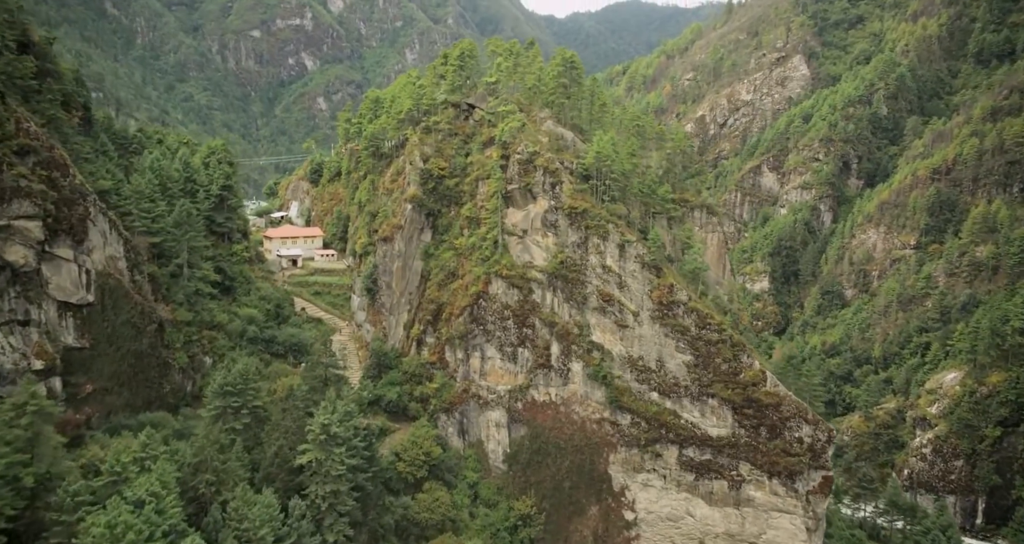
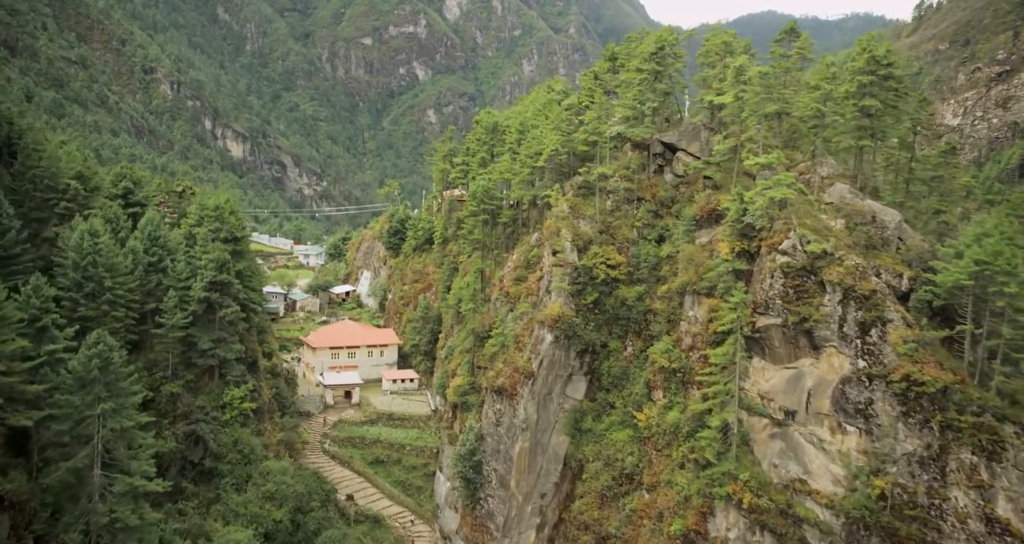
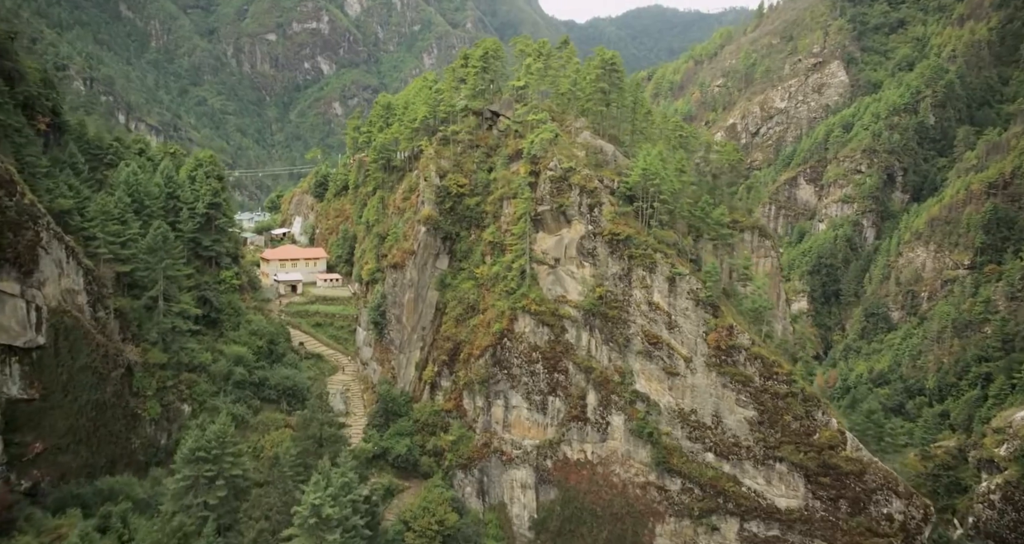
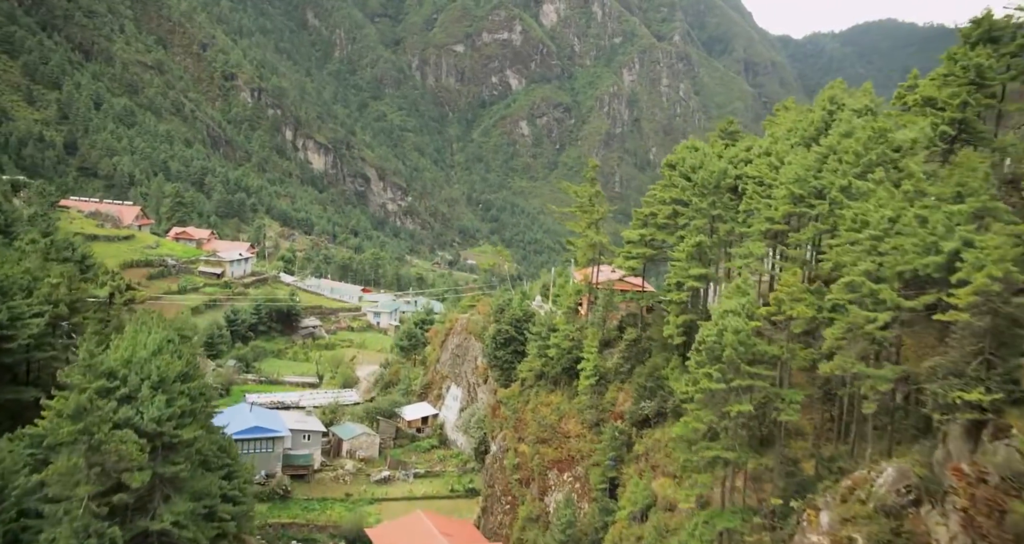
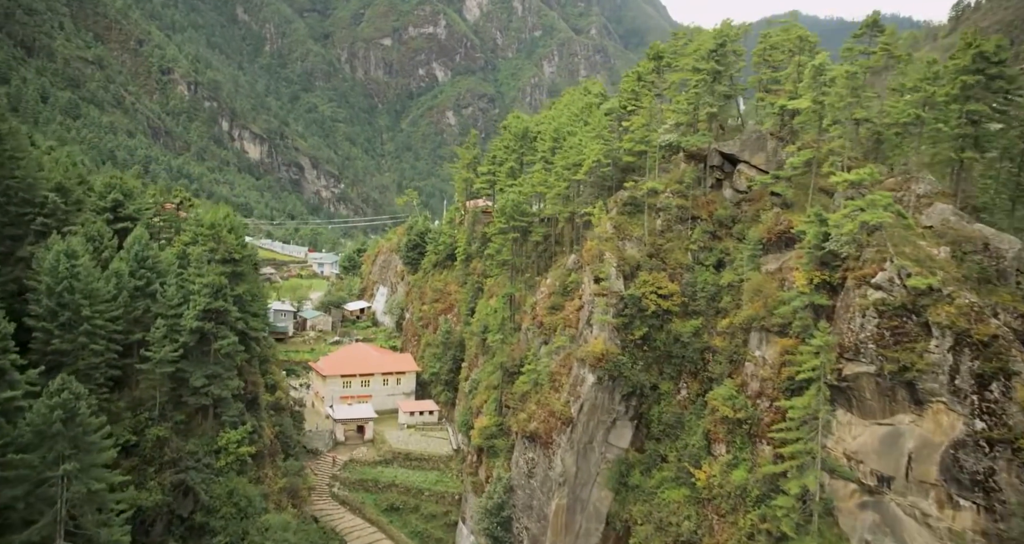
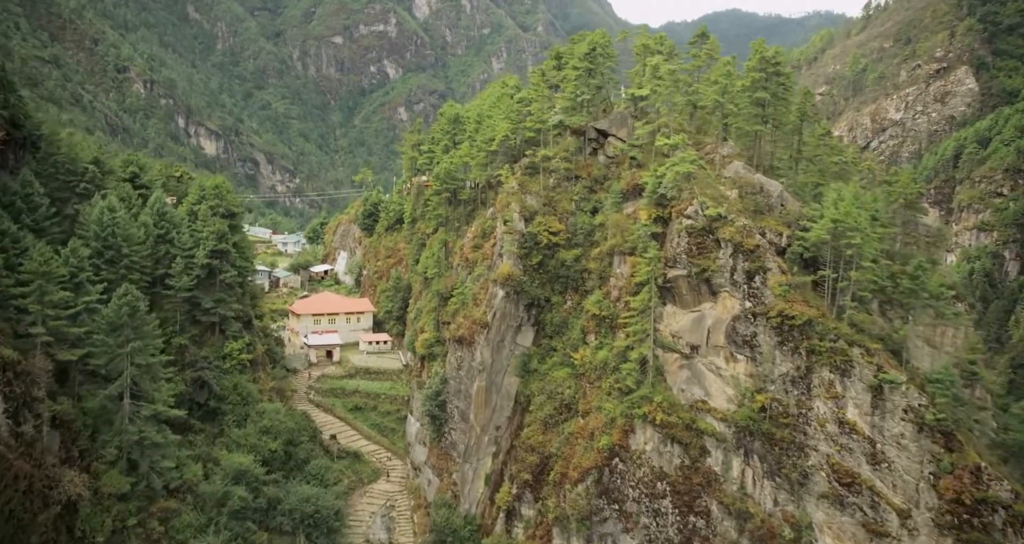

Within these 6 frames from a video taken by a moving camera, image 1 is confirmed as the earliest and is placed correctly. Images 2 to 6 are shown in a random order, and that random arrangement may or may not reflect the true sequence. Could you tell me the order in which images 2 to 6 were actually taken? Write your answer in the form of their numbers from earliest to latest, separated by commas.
3, 6, 2, 5, 4
